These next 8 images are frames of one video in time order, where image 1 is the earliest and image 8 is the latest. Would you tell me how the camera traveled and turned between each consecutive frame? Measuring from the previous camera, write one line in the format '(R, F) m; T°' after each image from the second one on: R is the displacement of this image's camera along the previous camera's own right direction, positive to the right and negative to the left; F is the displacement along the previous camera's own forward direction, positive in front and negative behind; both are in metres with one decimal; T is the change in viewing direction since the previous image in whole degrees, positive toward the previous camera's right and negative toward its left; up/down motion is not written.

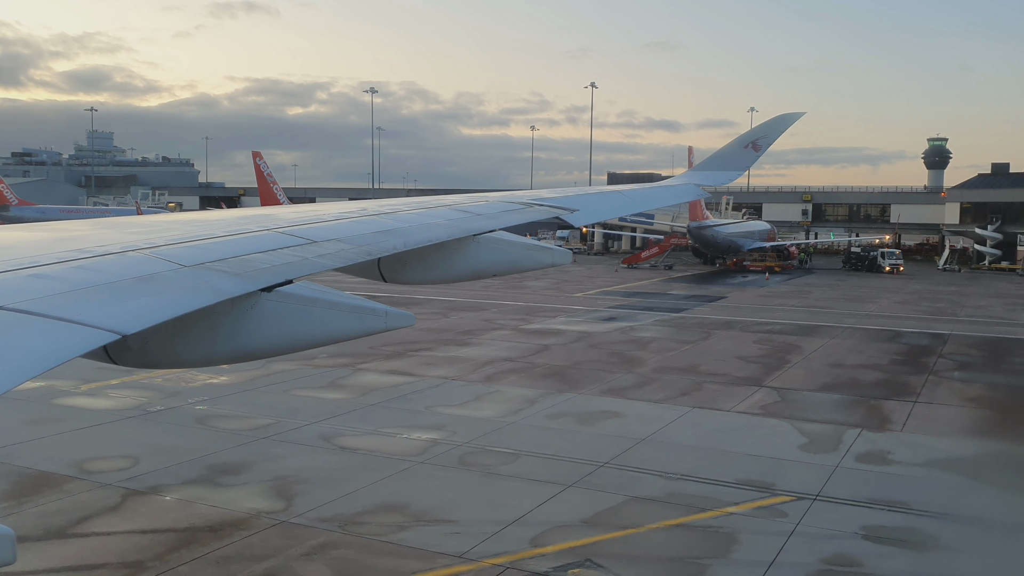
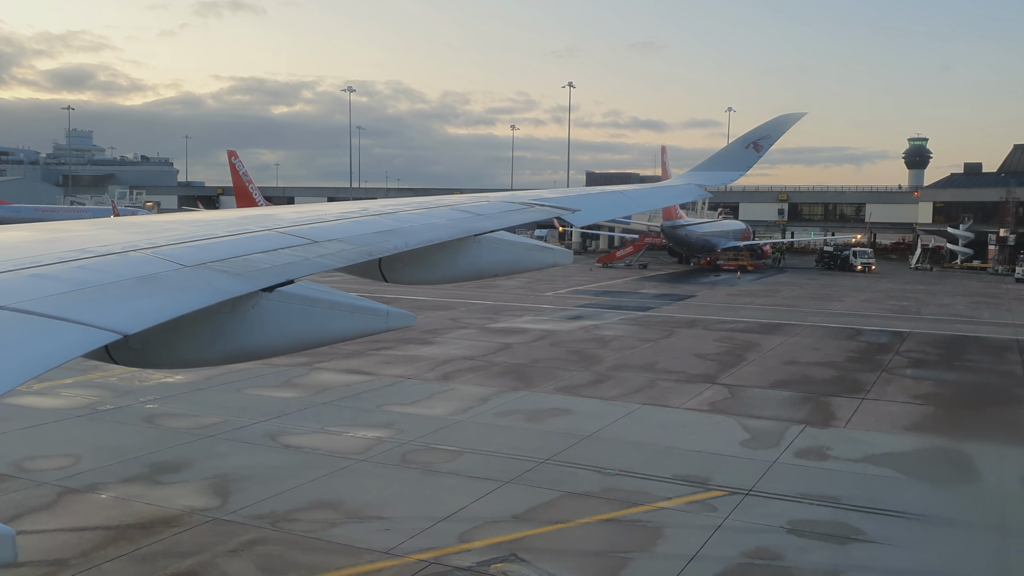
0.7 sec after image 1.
(+0.5, -0.1) m; +1°
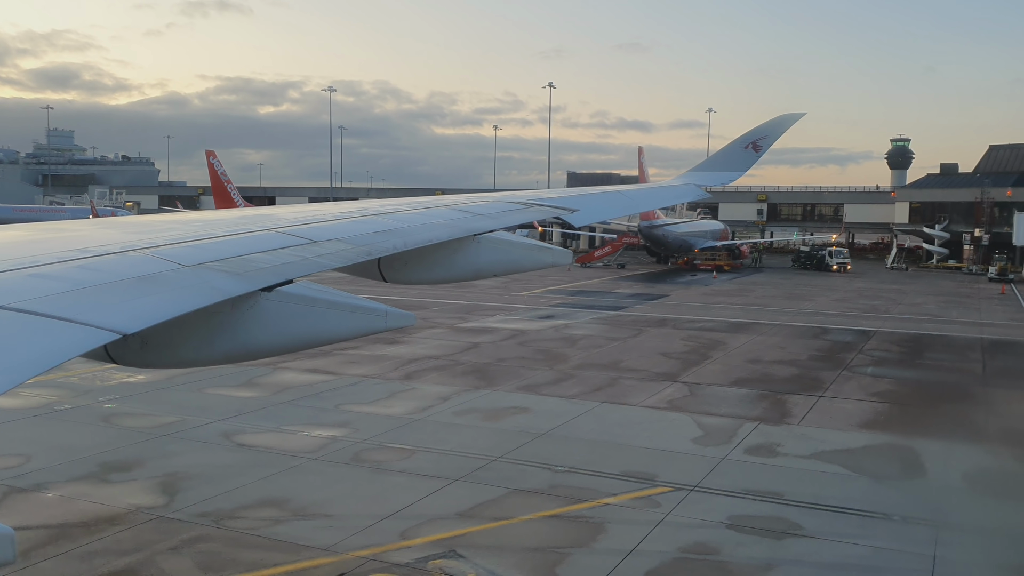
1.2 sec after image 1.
(+0.4, -0.1) m; +1°
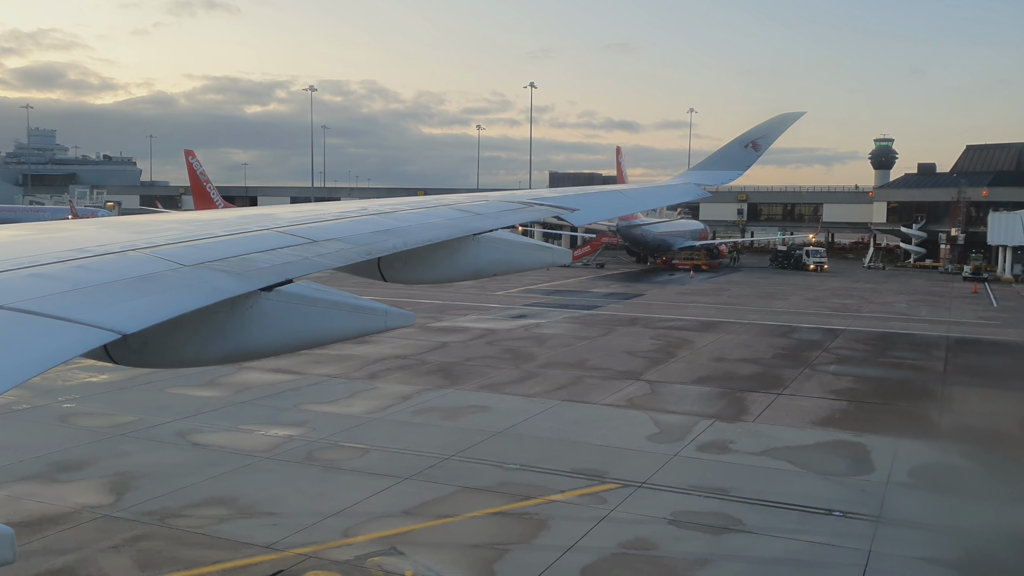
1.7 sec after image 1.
(+0.4, -0.1) m; +1°
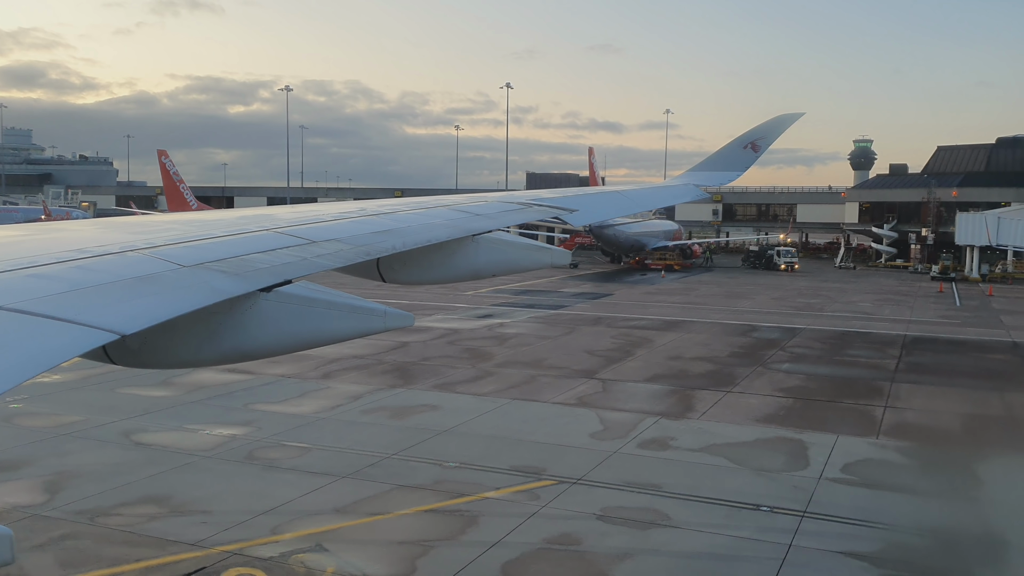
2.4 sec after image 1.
(+0.5, -0.1) m; +1°
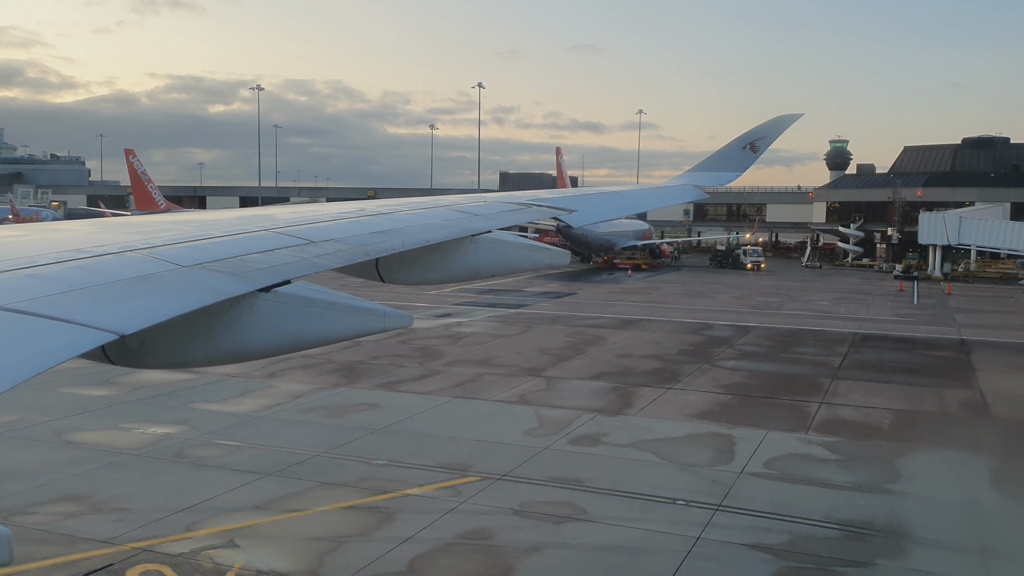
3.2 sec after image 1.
(+0.5, -0.1) m; +1°
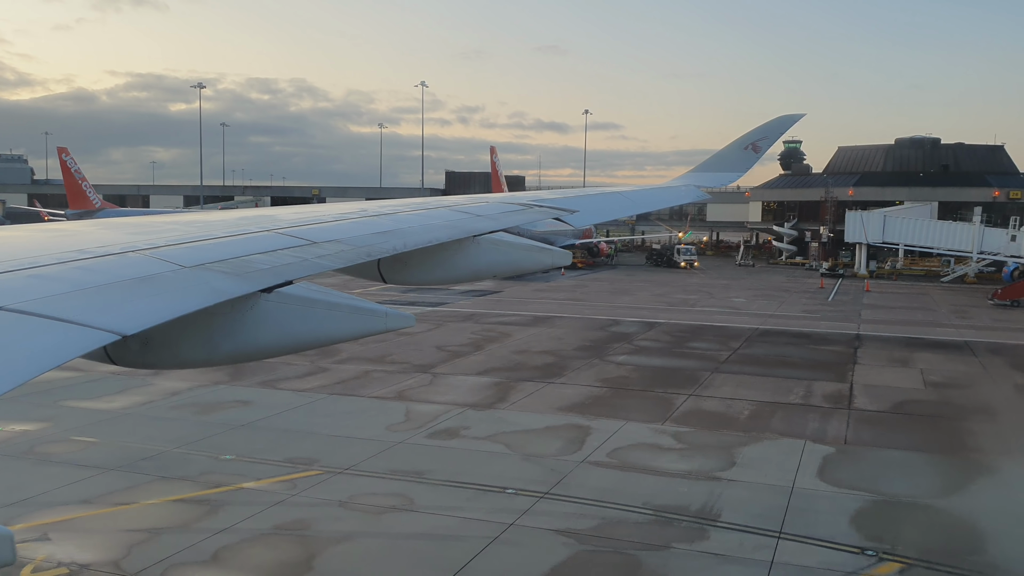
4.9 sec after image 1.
(+1.2, -0.2) m; +3°
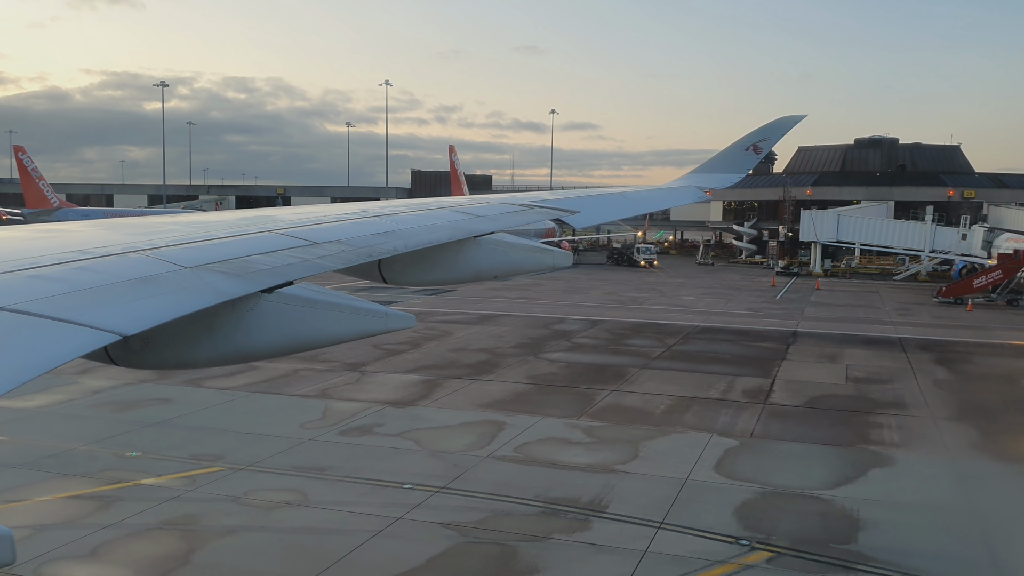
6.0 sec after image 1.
(+0.7, -0.1) m; +2°
